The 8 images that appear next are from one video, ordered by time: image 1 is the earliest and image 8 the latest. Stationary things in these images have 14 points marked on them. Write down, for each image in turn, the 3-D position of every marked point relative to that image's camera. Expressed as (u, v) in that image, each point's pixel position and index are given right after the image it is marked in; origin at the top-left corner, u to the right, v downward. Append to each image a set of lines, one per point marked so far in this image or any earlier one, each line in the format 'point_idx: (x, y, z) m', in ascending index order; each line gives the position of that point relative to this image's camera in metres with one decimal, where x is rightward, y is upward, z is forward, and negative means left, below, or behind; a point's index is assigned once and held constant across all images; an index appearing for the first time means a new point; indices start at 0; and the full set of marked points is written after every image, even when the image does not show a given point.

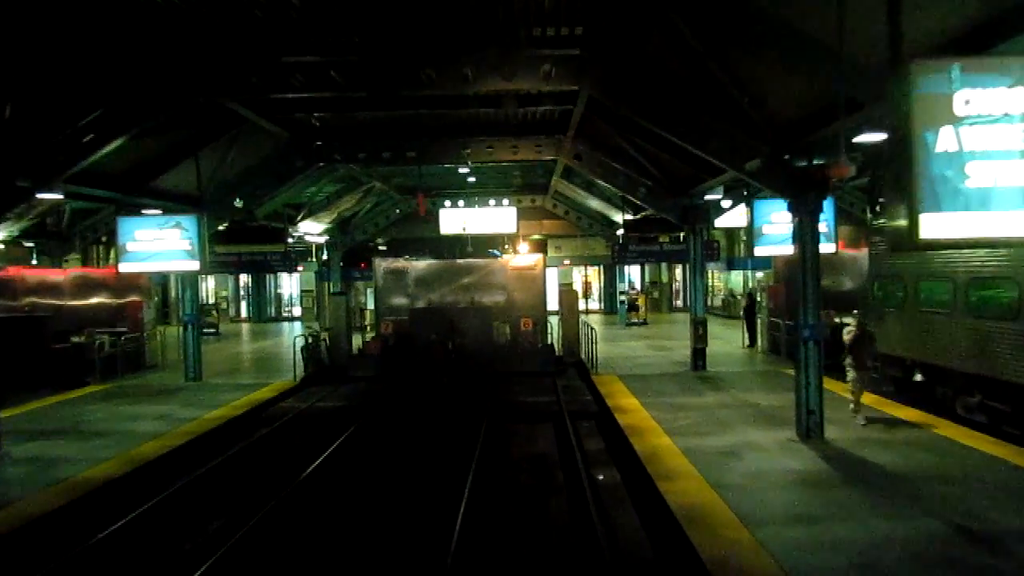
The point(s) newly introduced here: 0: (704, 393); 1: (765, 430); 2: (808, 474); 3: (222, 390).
0: (+3.5, -1.9, +15.1) m
1: (+3.5, -2.0, +11.6) m
2: (+3.4, -2.1, +9.5) m
3: (-6.1, -2.1, +17.7) m
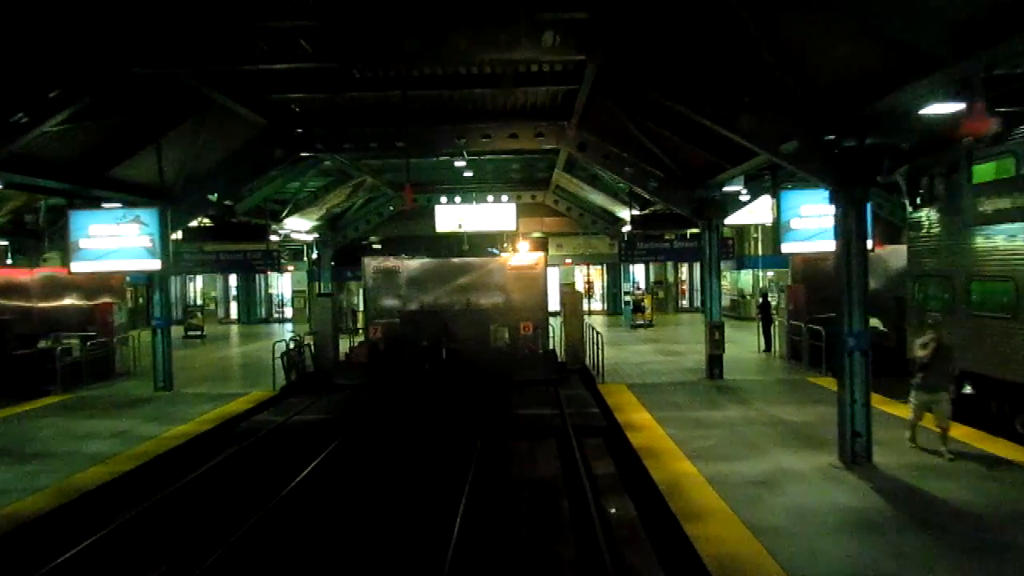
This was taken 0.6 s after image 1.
0: (+3.4, -1.9, +13.5) m
1: (+3.5, -2.0, +10.1) m
2: (+3.3, -2.1, +8.0) m
3: (-6.1, -2.2, +16.1) m
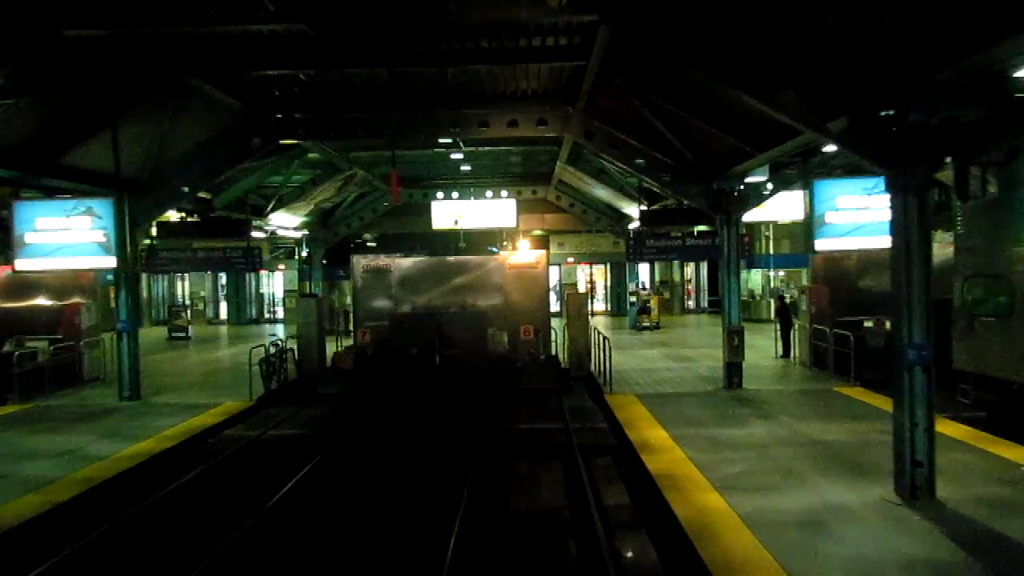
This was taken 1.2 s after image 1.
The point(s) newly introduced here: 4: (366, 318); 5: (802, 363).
0: (+3.4, -1.9, +12.1) m
1: (+3.4, -2.0, +8.6) m
2: (+3.3, -2.1, +6.5) m
3: (-6.1, -2.2, +14.7) m
4: (-3.4, -0.7, +19.8) m
5: (+6.4, -1.6, +18.5) m
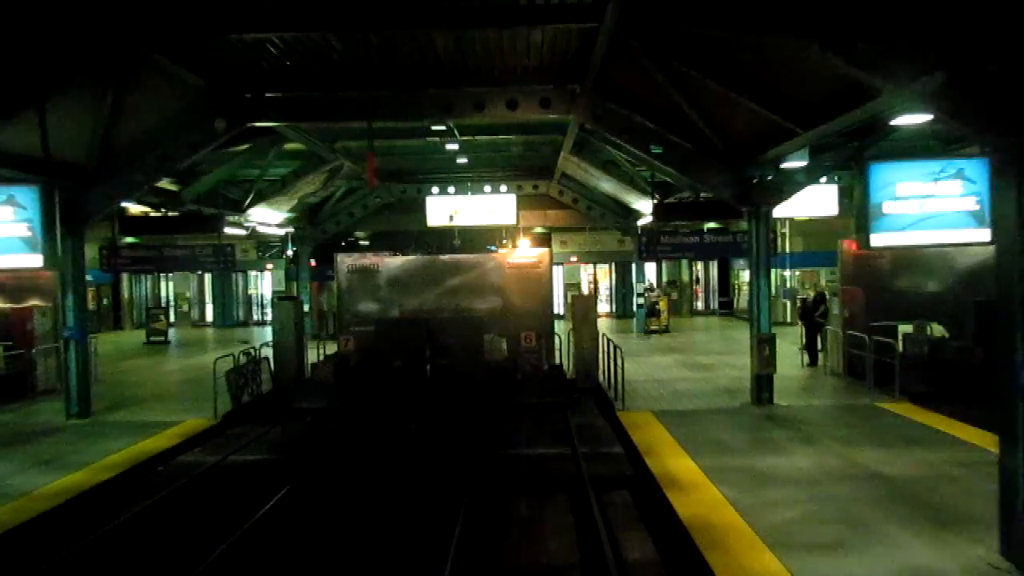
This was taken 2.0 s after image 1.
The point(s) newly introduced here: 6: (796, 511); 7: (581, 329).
0: (+3.4, -2.0, +10.3) m
1: (+3.4, -2.1, +6.8) m
2: (+3.3, -2.2, +4.7) m
3: (-6.1, -2.2, +12.9) m
4: (-3.4, -0.7, +18.0) m
5: (+6.4, -1.7, +16.7) m
6: (+2.7, -2.1, +7.9) m
7: (+1.3, -0.8, +16.2) m
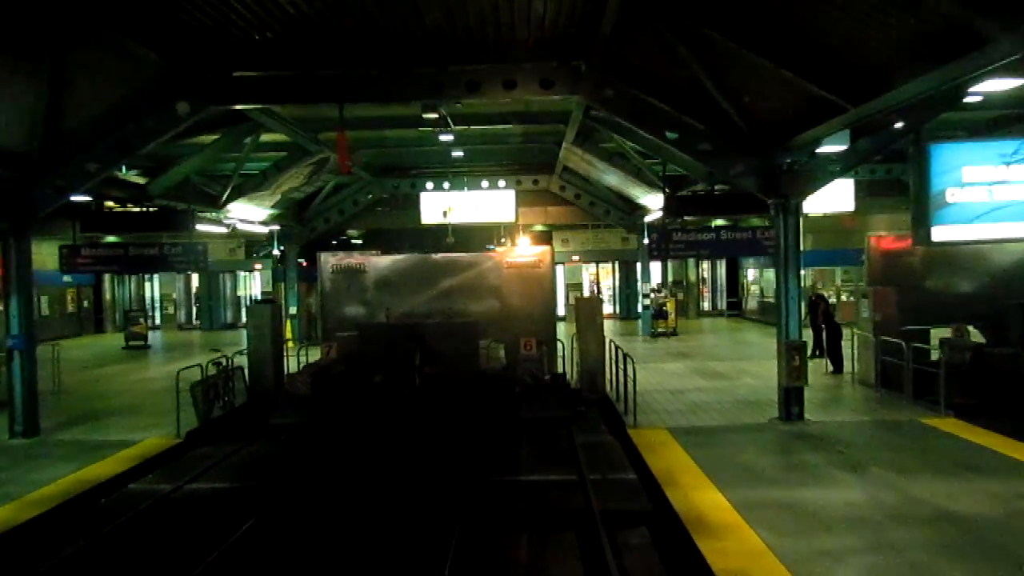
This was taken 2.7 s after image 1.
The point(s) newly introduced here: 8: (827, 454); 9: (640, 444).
0: (+3.4, -2.0, +8.8) m
1: (+3.4, -2.1, +5.4) m
2: (+3.3, -2.2, +3.2) m
3: (-6.2, -2.2, +11.4) m
4: (-3.5, -0.8, +16.5) m
5: (+6.3, -1.7, +15.2) m
6: (+2.6, -2.1, +6.4) m
7: (+1.3, -0.8, +14.7) m
8: (+3.8, -2.0, +10.1) m
9: (+1.6, -2.0, +10.8) m
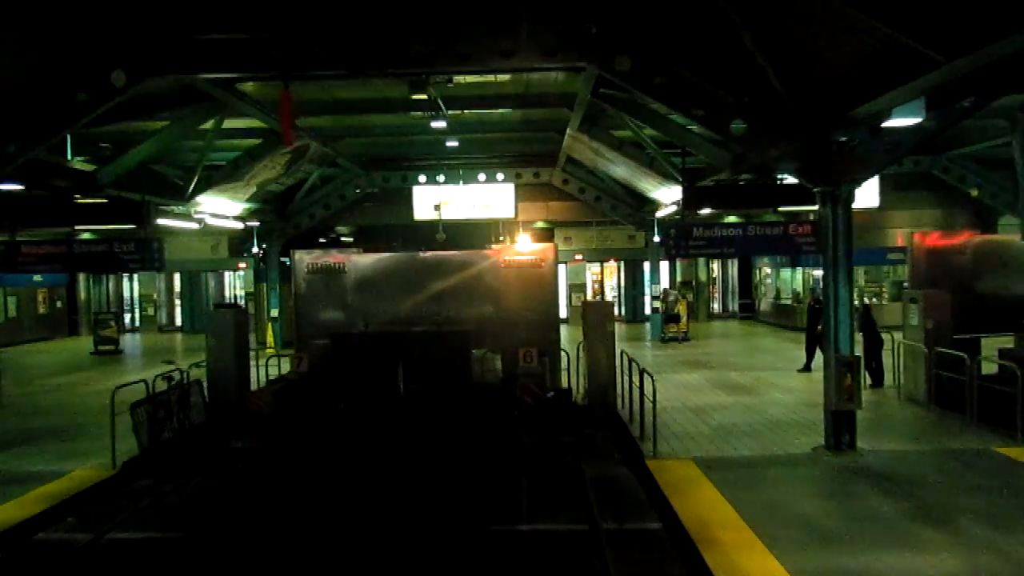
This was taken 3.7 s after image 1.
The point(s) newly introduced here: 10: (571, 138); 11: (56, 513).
0: (+3.3, -2.1, +6.9) m
1: (+3.4, -2.1, +3.5) m
2: (+3.3, -2.3, +1.4) m
3: (-6.2, -2.3, +9.5) m
4: (-3.5, -0.8, +14.6) m
5: (+6.3, -1.7, +13.4) m
6: (+2.6, -2.2, +4.6) m
7: (+1.3, -0.9, +12.8) m
8: (+3.7, -2.0, +8.2) m
9: (+1.6, -2.0, +8.9) m
10: (+1.2, +3.2, +18.0) m
11: (-4.8, -2.3, +8.9) m
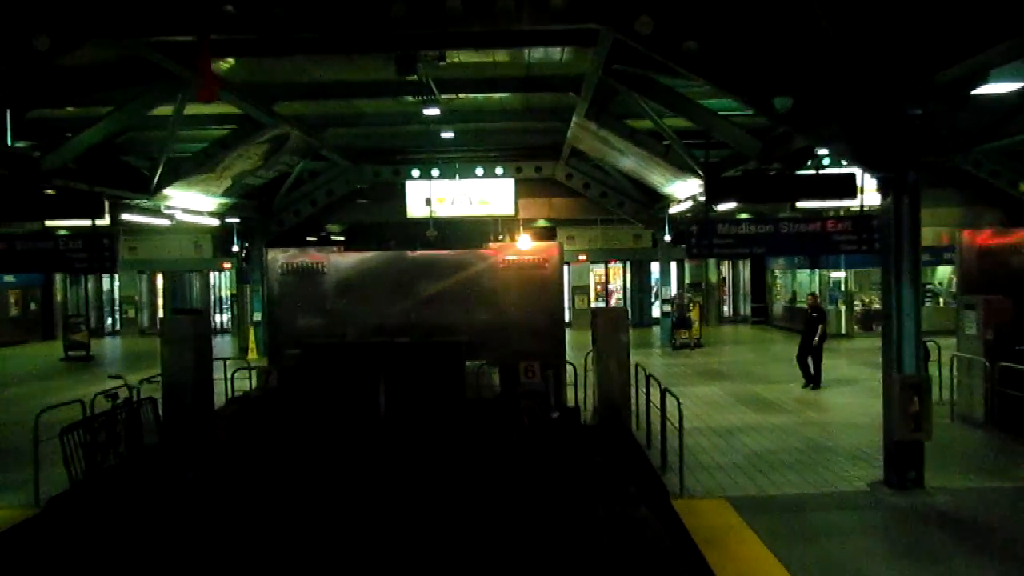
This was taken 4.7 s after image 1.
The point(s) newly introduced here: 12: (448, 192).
0: (+3.3, -2.1, +5.3) m
1: (+3.4, -2.2, +1.8) m
2: (+3.2, -2.3, -0.3) m
3: (-6.2, -2.3, +7.9) m
4: (-3.5, -0.9, +13.0) m
5: (+6.3, -1.8, +11.7) m
6: (+2.6, -2.2, +2.9) m
7: (+1.3, -0.9, +11.2) m
8: (+3.7, -2.1, +6.5) m
9: (+1.6, -2.1, +7.2) m
10: (+1.2, +3.1, +16.3) m
11: (-4.8, -2.3, +7.2) m
12: (-1.4, +2.2, +19.1) m
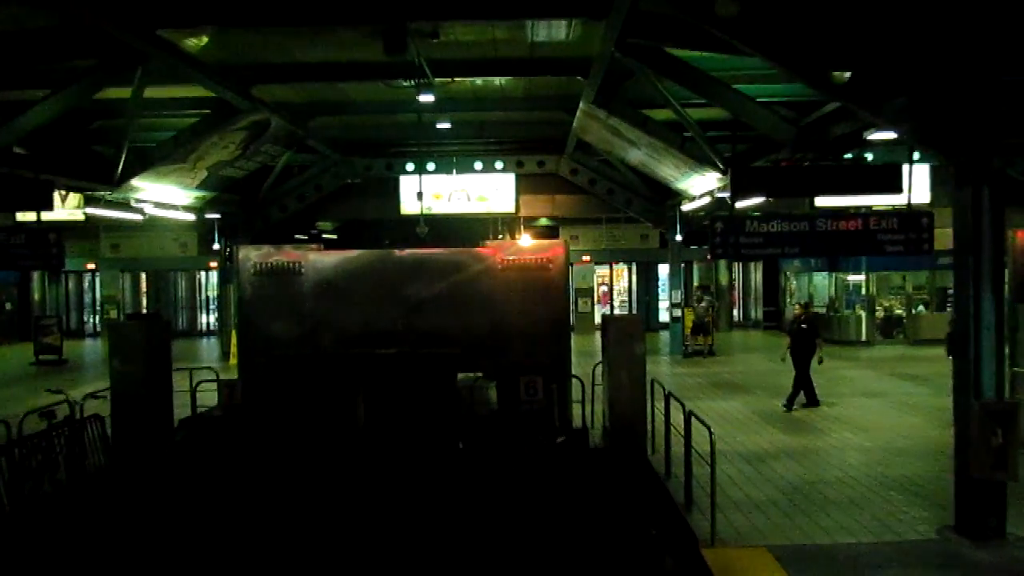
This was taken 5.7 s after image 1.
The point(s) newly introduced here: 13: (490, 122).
0: (+3.3, -2.2, +3.8) m
1: (+3.3, -2.3, +0.4) m
2: (+3.2, -2.4, -1.7) m
3: (-6.2, -2.3, +6.5) m
4: (-3.5, -0.9, +11.6) m
5: (+6.3, -1.9, +10.3) m
6: (+2.6, -2.3, +1.5) m
7: (+1.2, -1.0, +9.8) m
8: (+3.7, -2.2, +5.1) m
9: (+1.5, -2.1, +5.8) m
10: (+1.2, +3.1, +14.9) m
11: (-4.8, -2.3, +5.8) m
12: (-1.4, +2.2, +17.7) m
13: (-0.6, +3.5, +17.9) m
